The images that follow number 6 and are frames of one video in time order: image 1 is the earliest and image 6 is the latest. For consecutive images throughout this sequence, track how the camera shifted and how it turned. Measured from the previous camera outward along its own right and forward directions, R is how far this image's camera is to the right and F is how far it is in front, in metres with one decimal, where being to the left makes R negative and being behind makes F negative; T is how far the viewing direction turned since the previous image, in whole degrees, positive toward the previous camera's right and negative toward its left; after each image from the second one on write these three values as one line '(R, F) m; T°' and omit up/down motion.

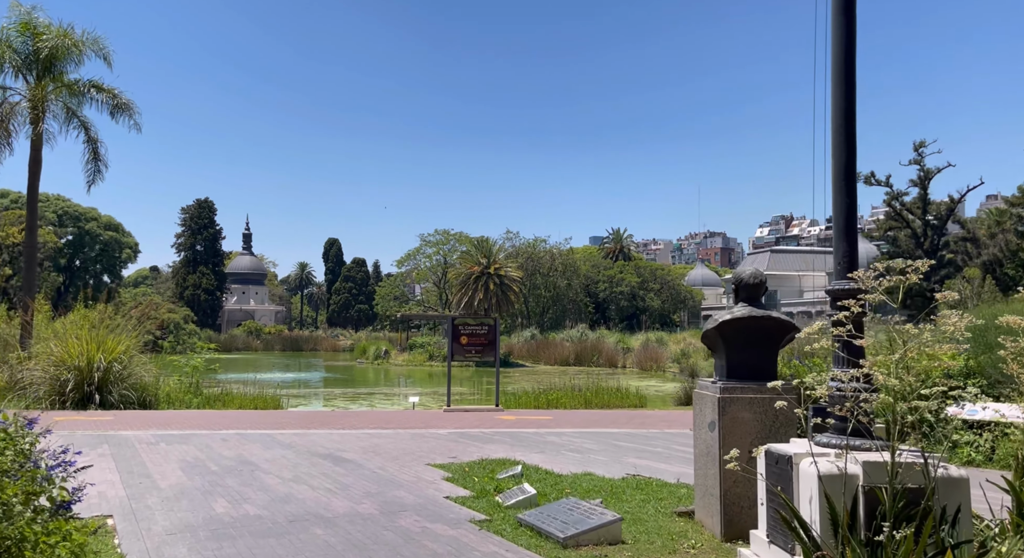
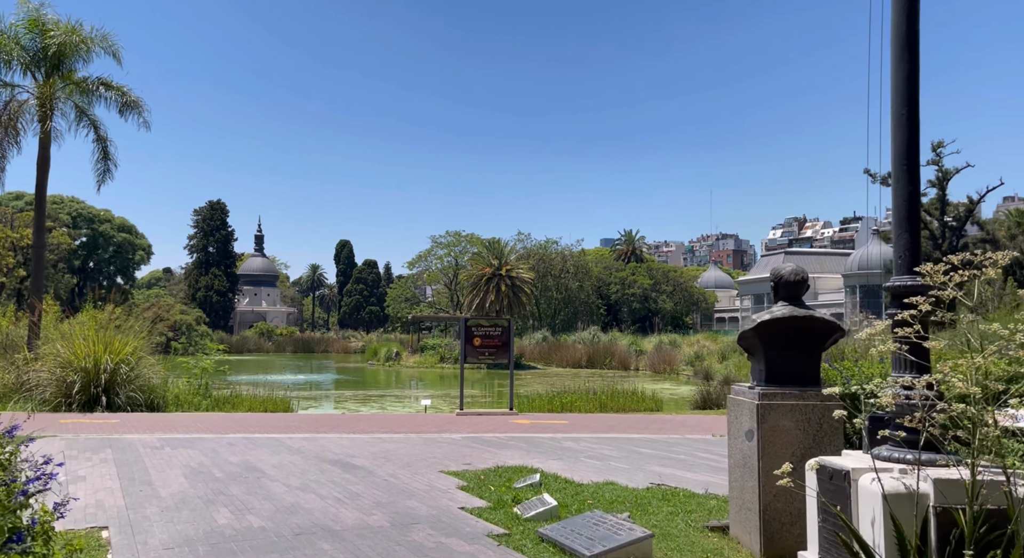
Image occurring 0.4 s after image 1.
(-0.1, +0.4) m; -1°
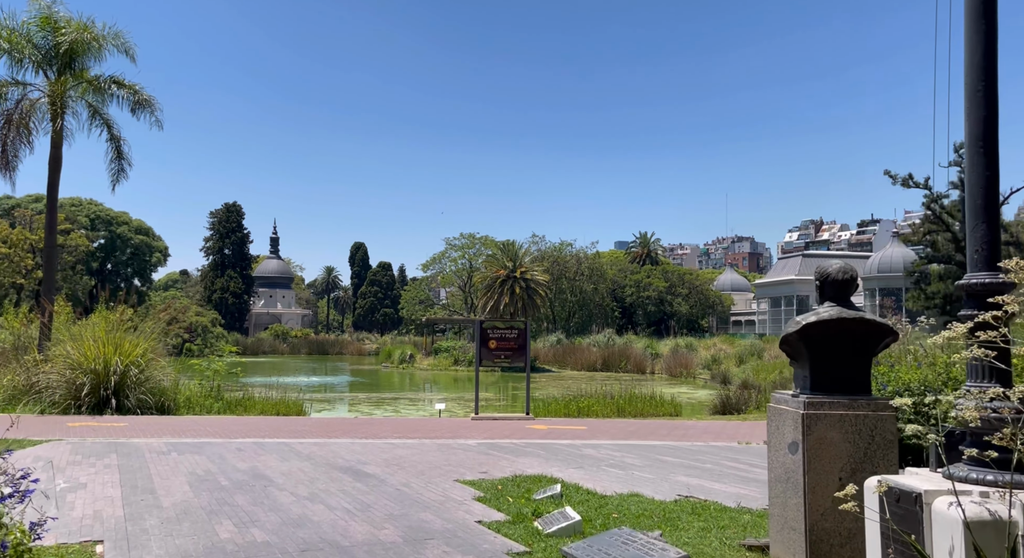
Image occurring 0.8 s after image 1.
(0.0, +0.4) m; -1°
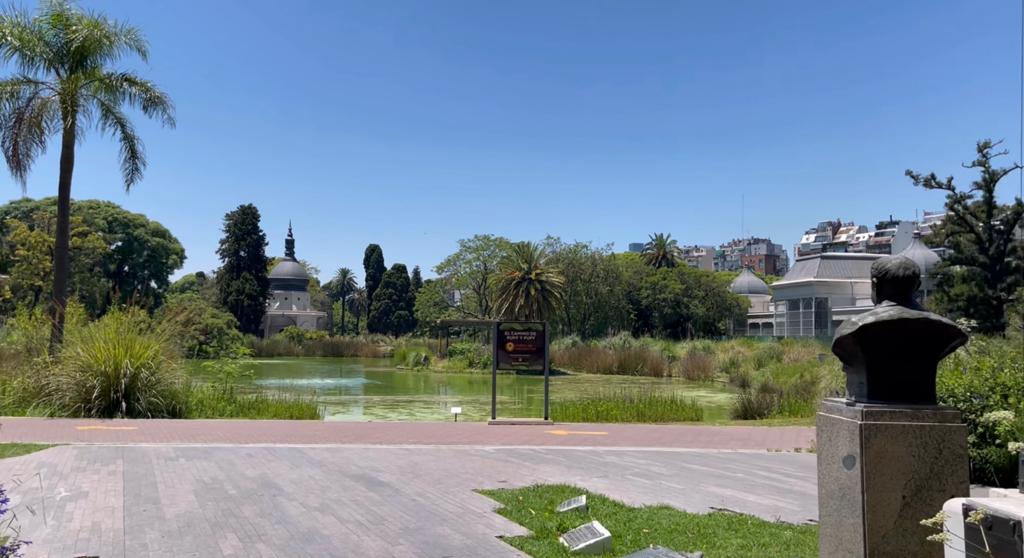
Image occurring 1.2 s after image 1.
(-0.1, +0.4) m; -1°
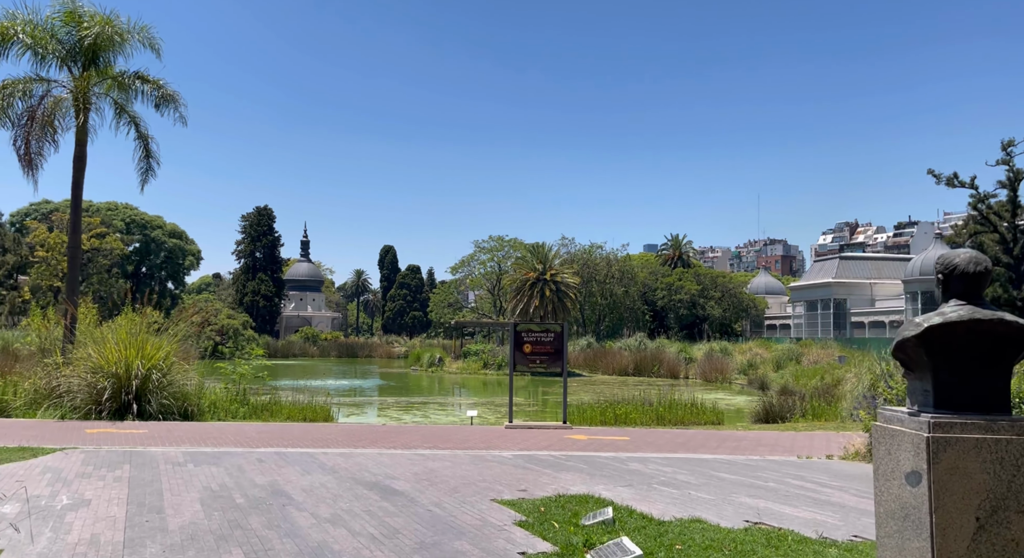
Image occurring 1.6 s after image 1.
(-0.1, +0.4) m; -1°
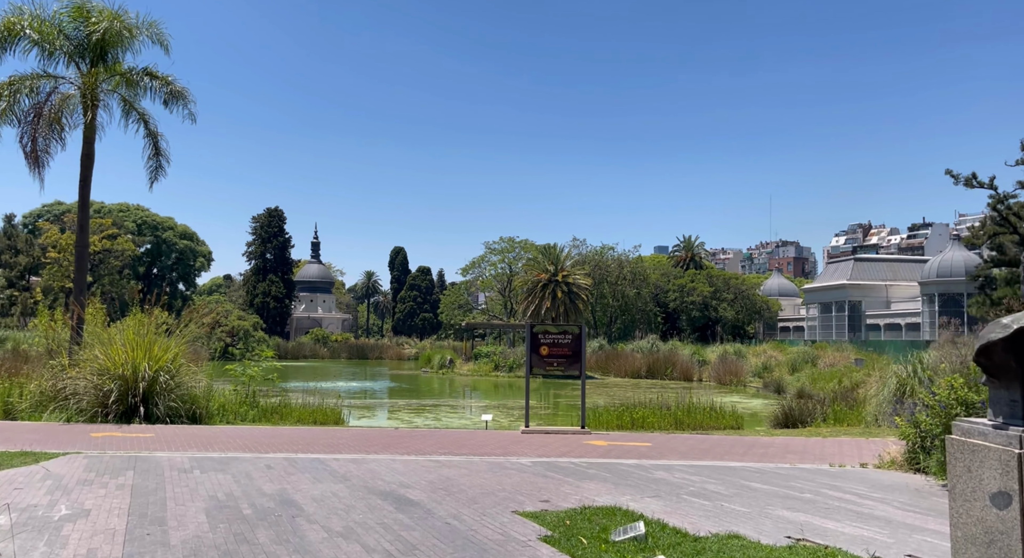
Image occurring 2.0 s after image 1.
(-0.1, +0.4) m; -1°
